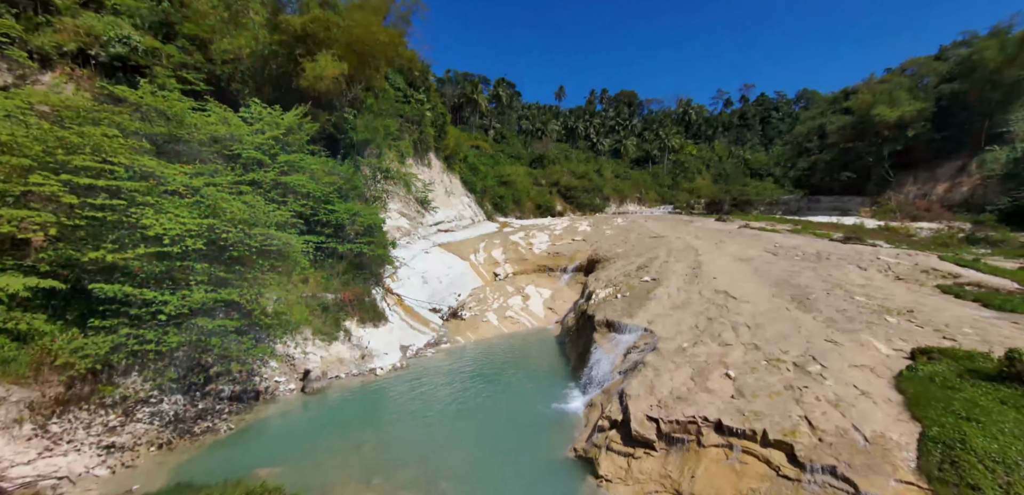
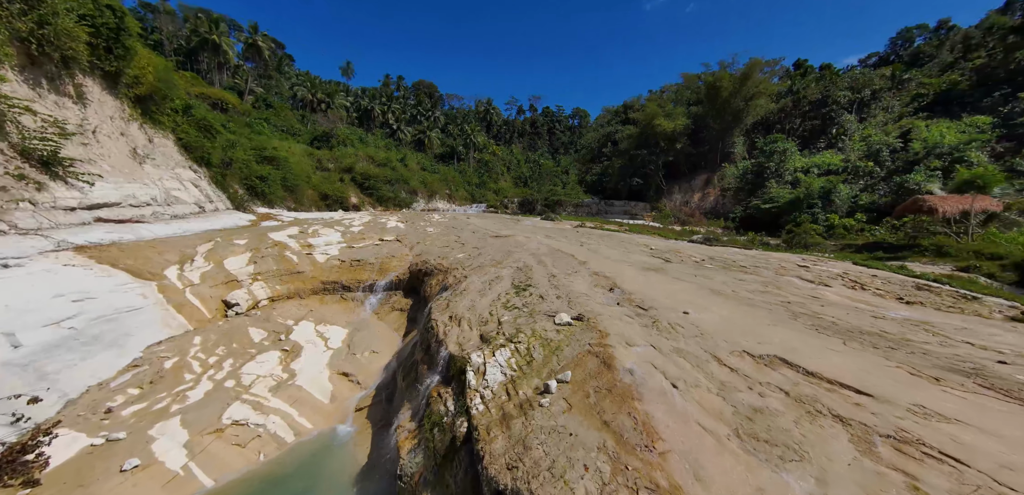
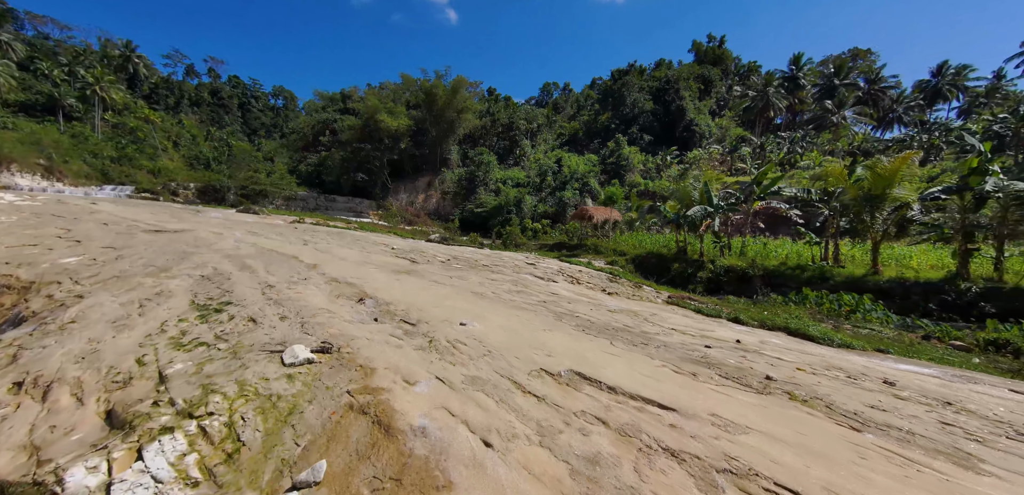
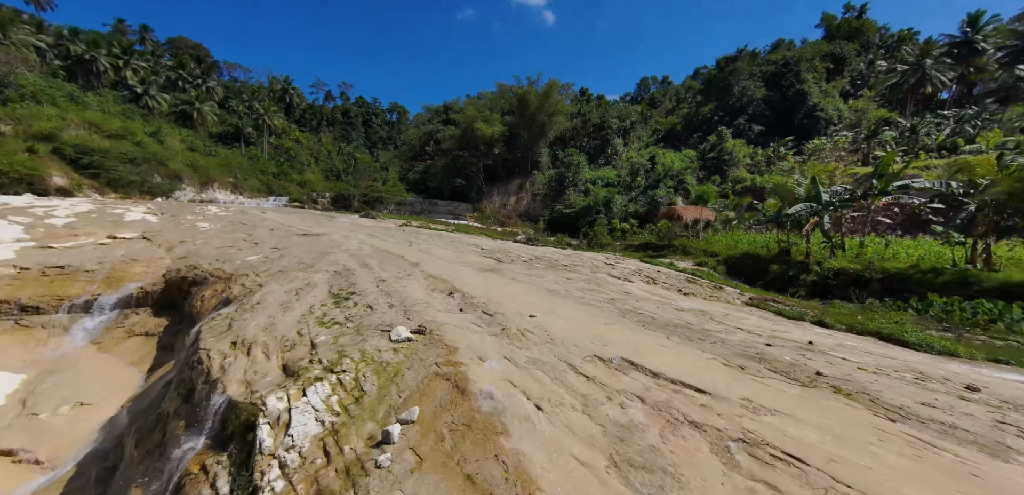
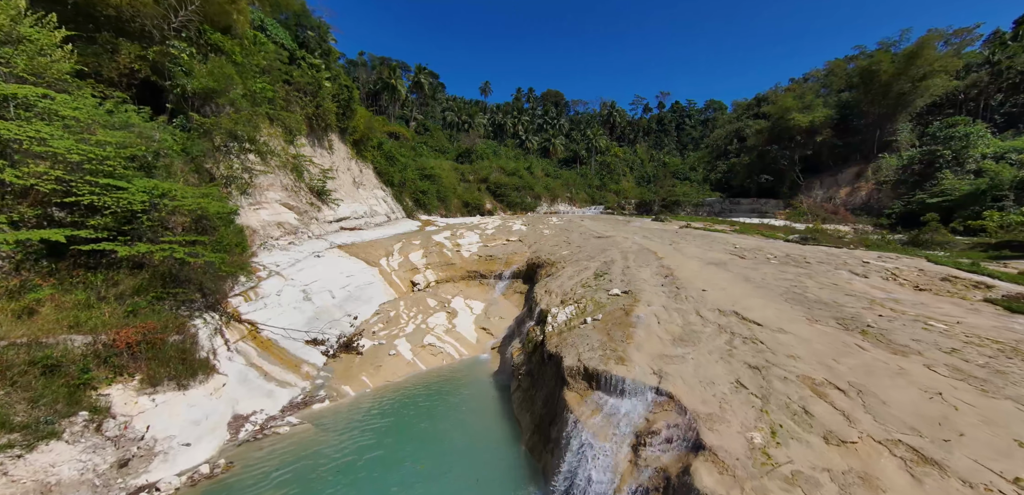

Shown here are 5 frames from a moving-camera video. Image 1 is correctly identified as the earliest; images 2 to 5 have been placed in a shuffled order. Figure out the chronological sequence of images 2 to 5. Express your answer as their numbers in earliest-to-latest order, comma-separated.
5, 2, 4, 3
